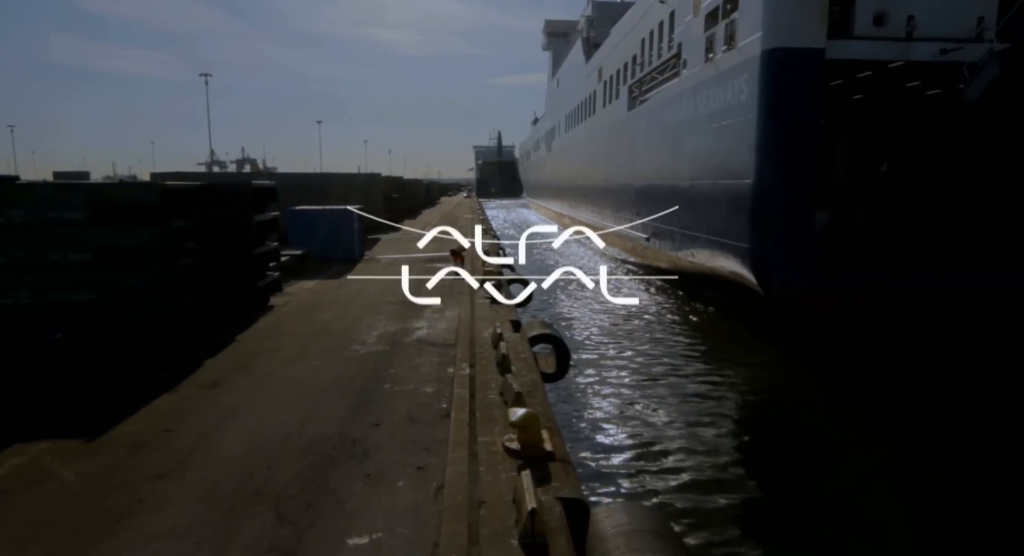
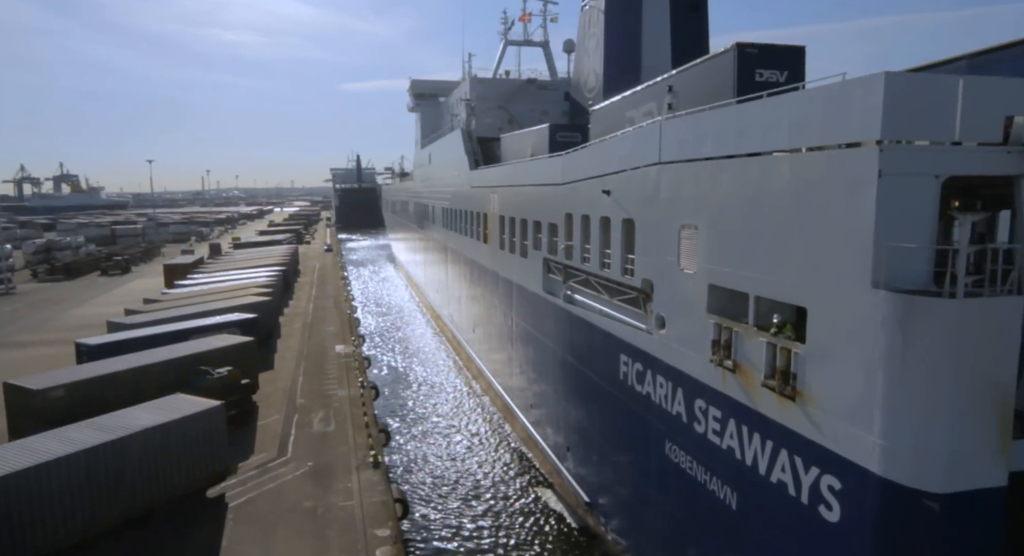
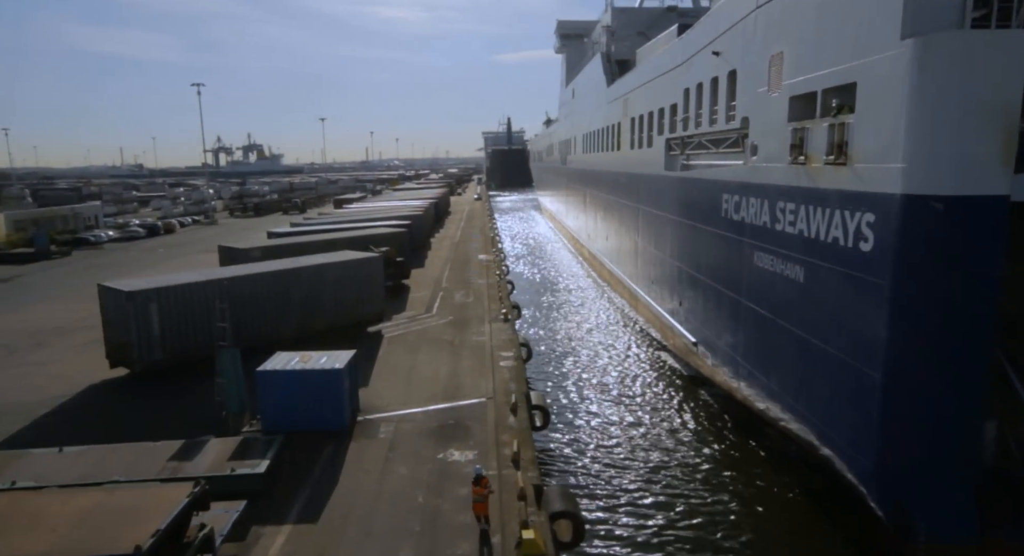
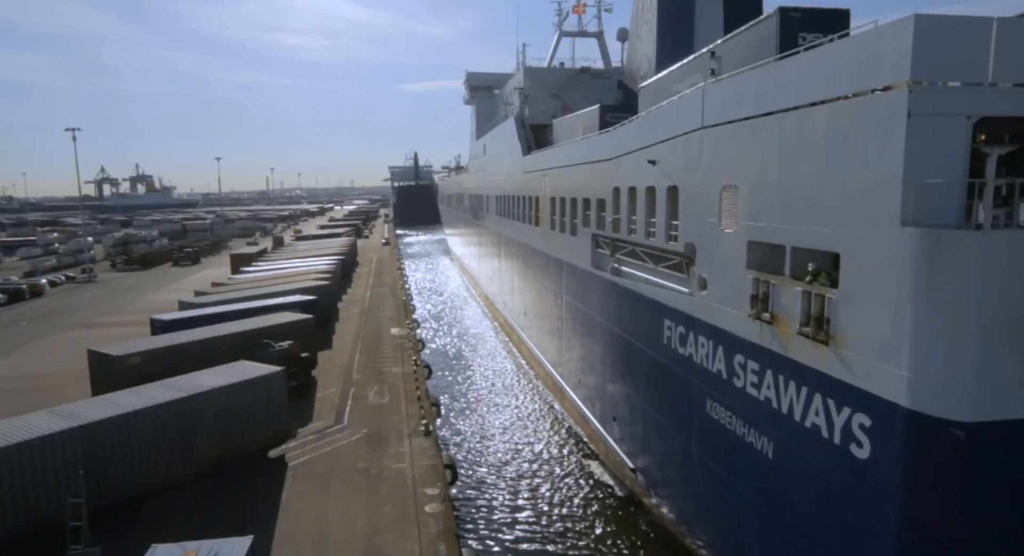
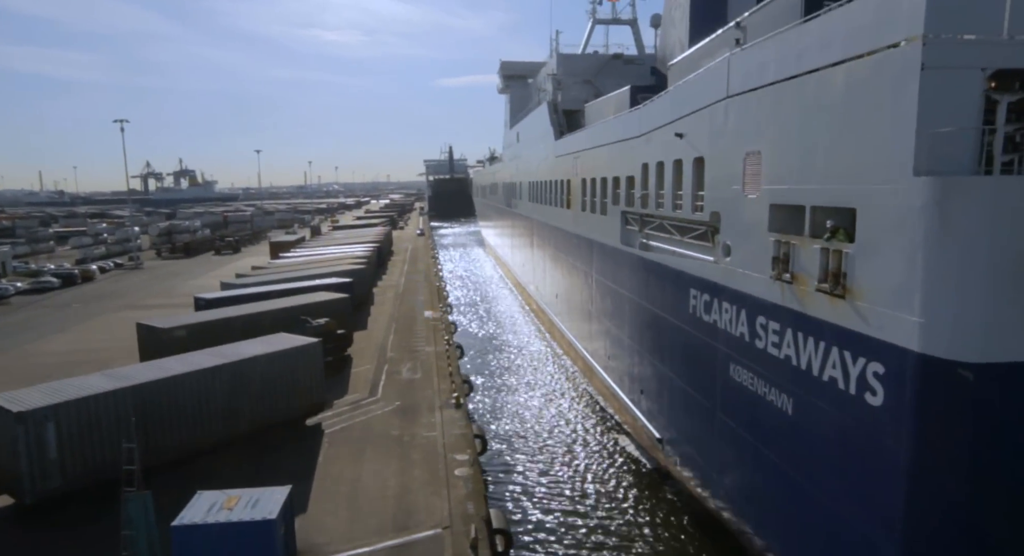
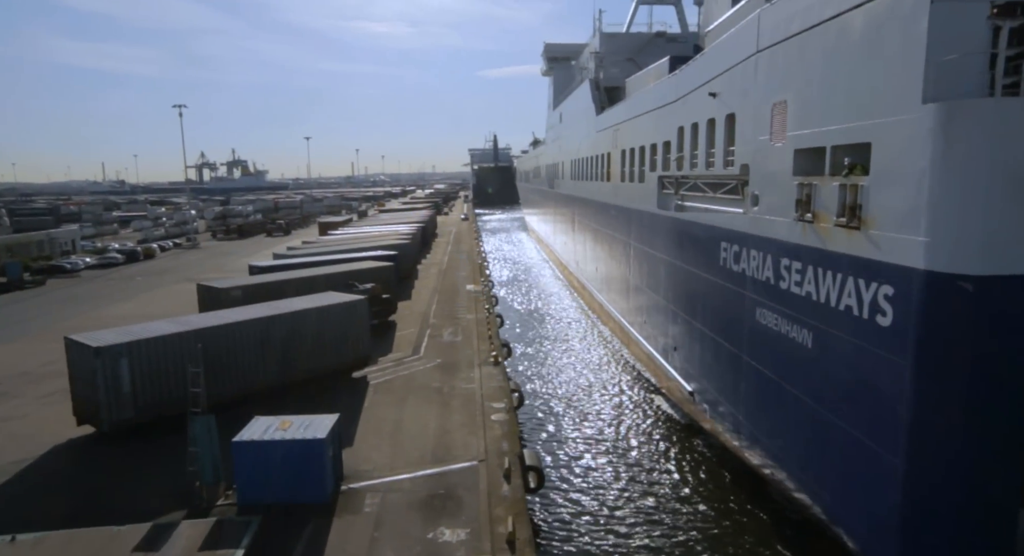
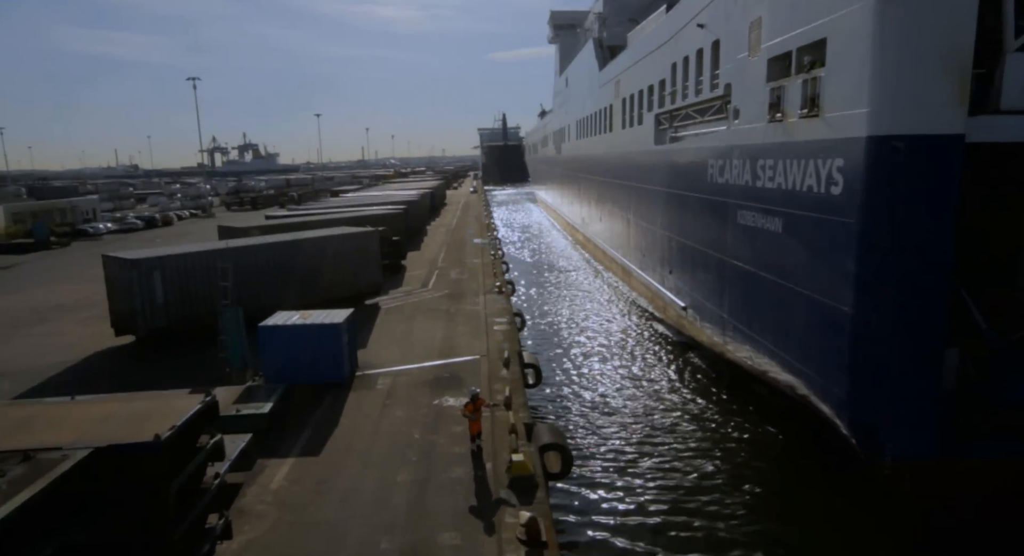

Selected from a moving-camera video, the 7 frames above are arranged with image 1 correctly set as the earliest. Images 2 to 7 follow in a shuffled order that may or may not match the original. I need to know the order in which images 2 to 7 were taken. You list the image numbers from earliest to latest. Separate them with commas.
7, 3, 6, 5, 4, 2
